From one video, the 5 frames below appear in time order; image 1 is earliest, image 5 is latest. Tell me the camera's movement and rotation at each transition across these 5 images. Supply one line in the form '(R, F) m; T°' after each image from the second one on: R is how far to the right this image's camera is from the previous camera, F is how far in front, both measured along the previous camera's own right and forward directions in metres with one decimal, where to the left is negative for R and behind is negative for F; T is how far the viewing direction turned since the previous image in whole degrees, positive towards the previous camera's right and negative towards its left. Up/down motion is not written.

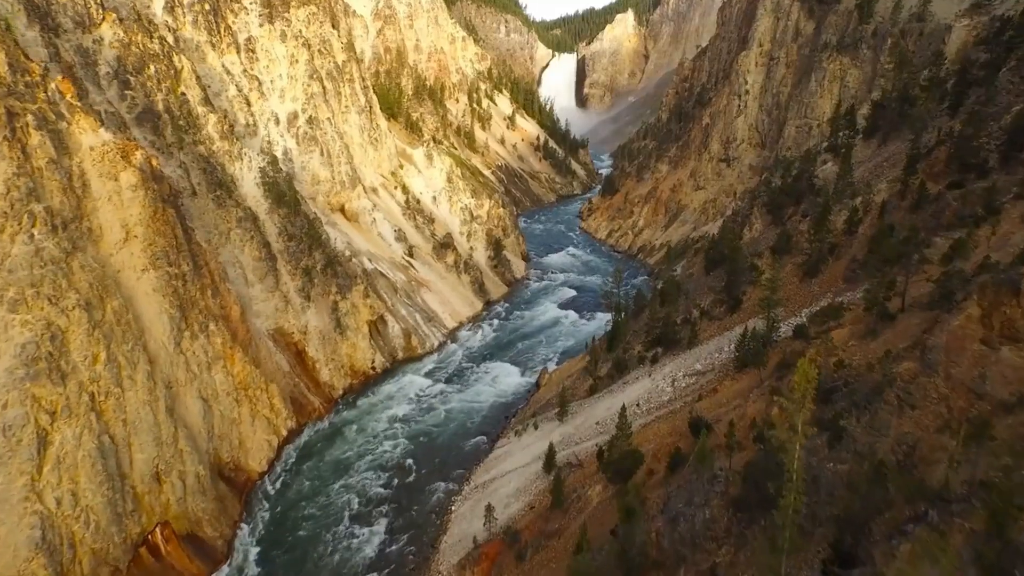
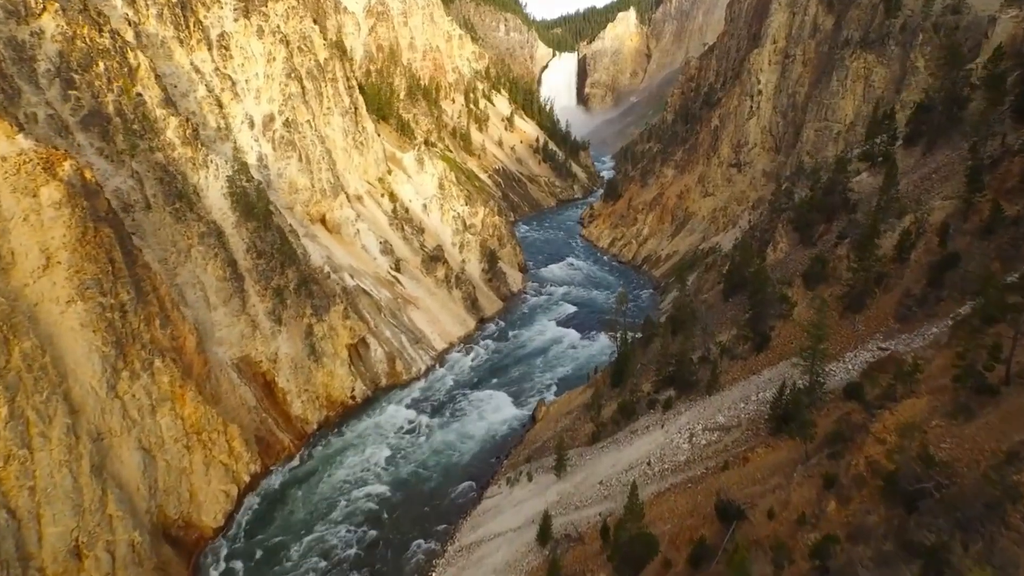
(+0.4, +2.8) m; 0°
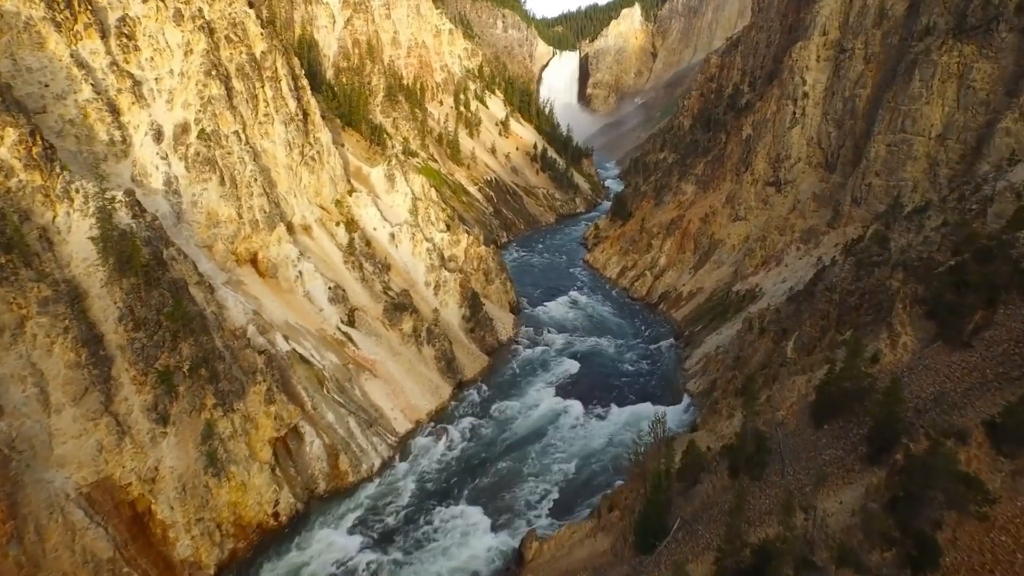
(+0.8, +7.5) m; 0°
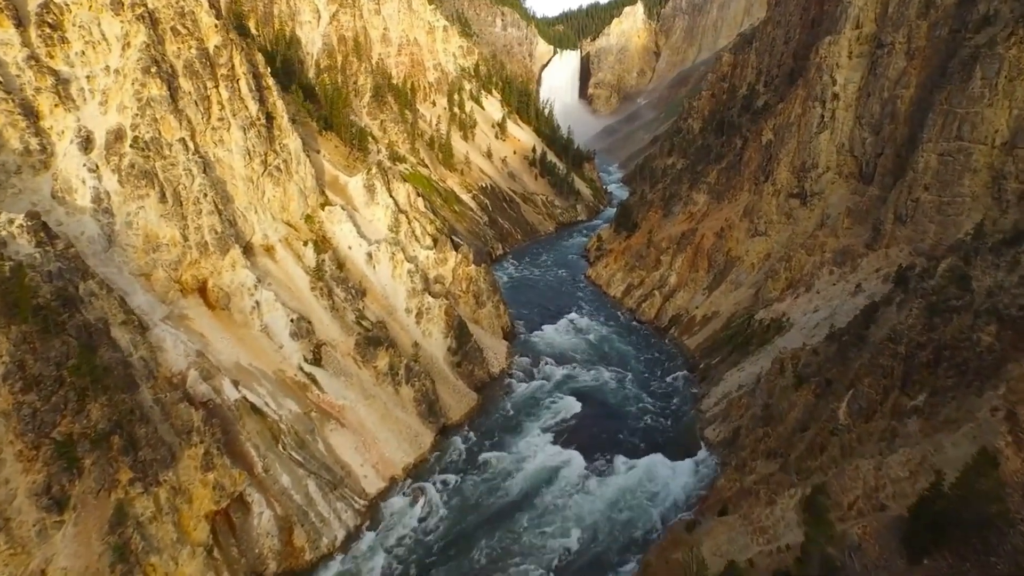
(+0.5, +3.7) m; 0°
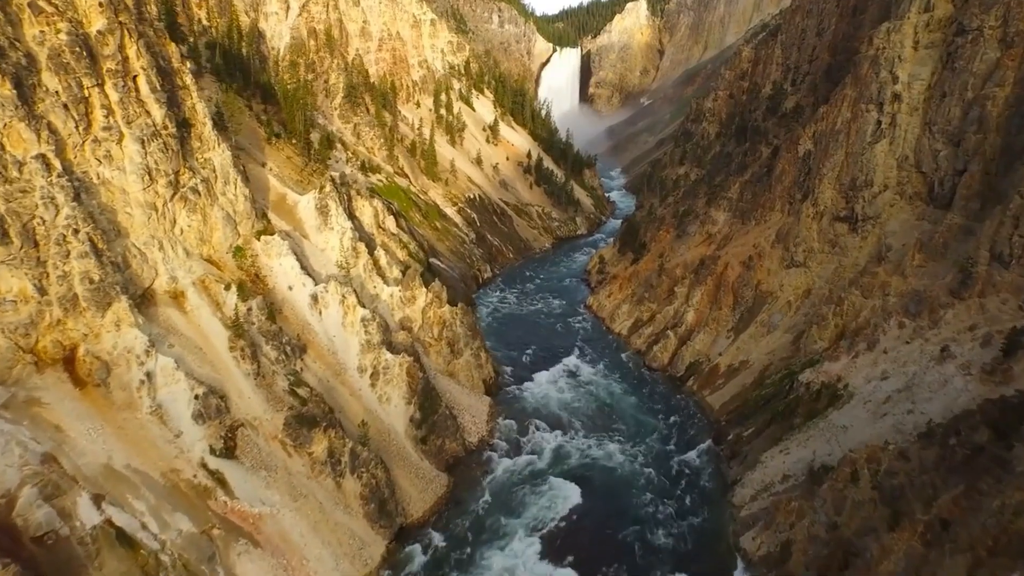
(+1.0, +5.7) m; 0°
